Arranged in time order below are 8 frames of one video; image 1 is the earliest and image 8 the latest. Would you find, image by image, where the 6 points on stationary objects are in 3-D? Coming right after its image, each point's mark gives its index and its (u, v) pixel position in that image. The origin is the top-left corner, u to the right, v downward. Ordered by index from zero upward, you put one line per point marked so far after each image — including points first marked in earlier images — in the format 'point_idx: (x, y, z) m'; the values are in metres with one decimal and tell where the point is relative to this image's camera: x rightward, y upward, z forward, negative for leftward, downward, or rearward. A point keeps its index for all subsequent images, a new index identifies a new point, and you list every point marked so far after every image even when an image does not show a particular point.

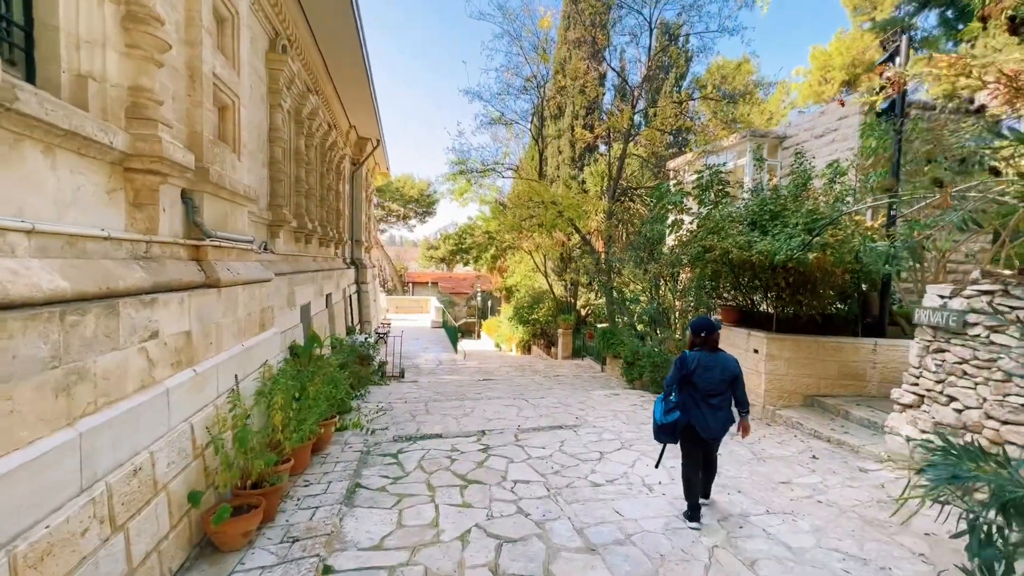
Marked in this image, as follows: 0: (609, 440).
0: (+1.0, -1.6, +4.5) m
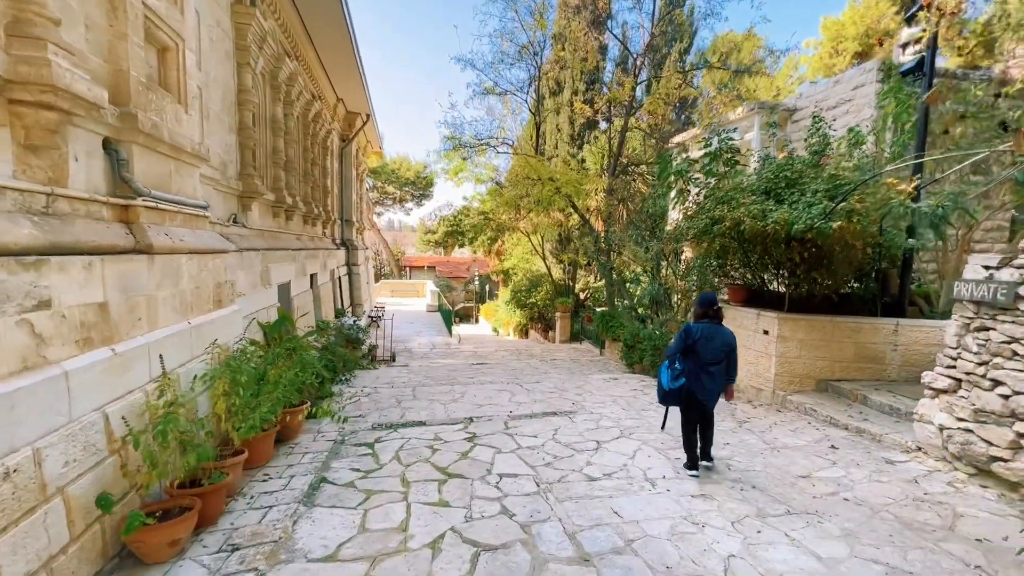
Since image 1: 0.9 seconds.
0: (+0.9, -1.3, +4.1) m
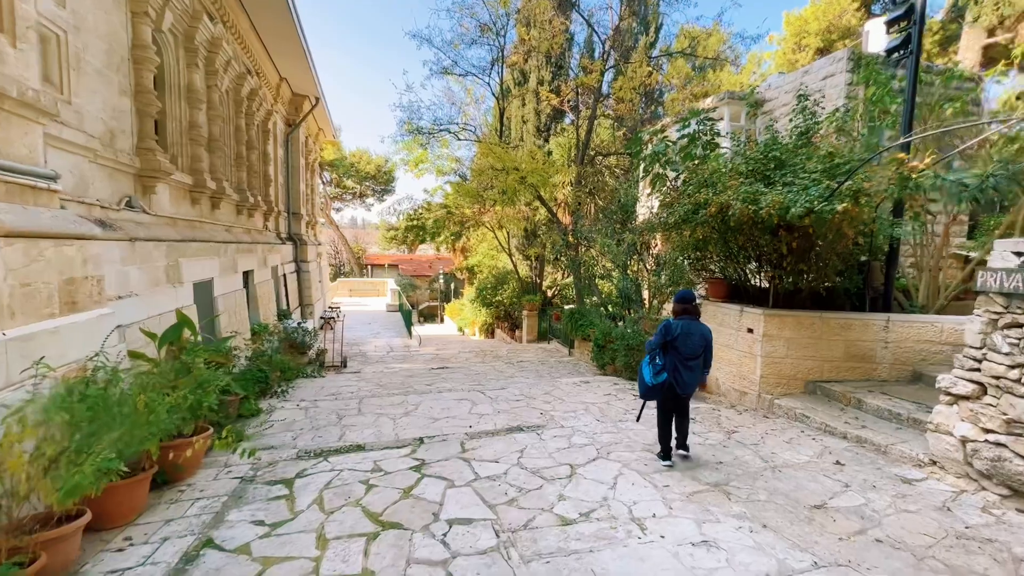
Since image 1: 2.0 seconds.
0: (+0.6, -1.3, +3.5) m
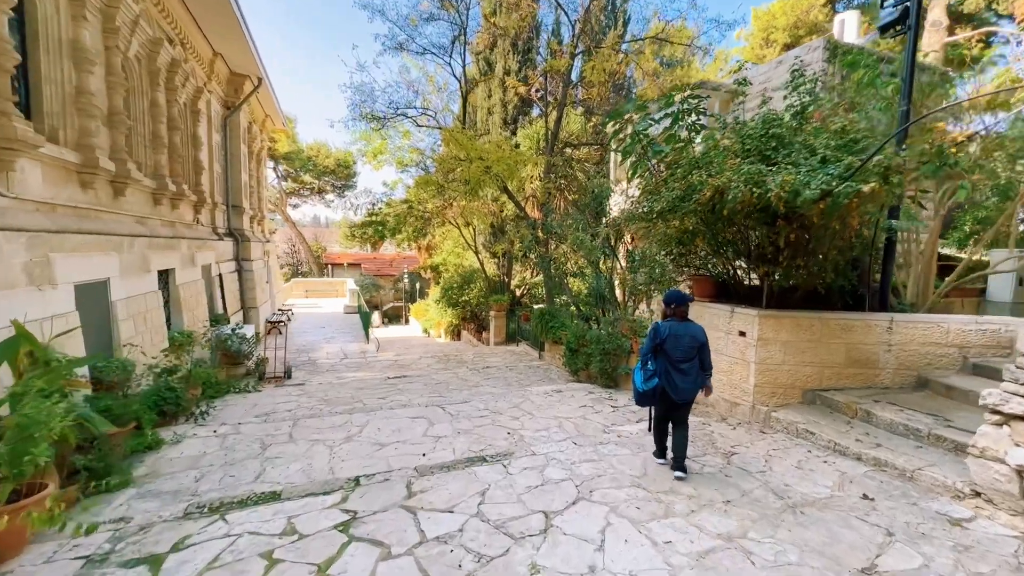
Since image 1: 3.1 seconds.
0: (+0.3, -1.3, +2.9) m
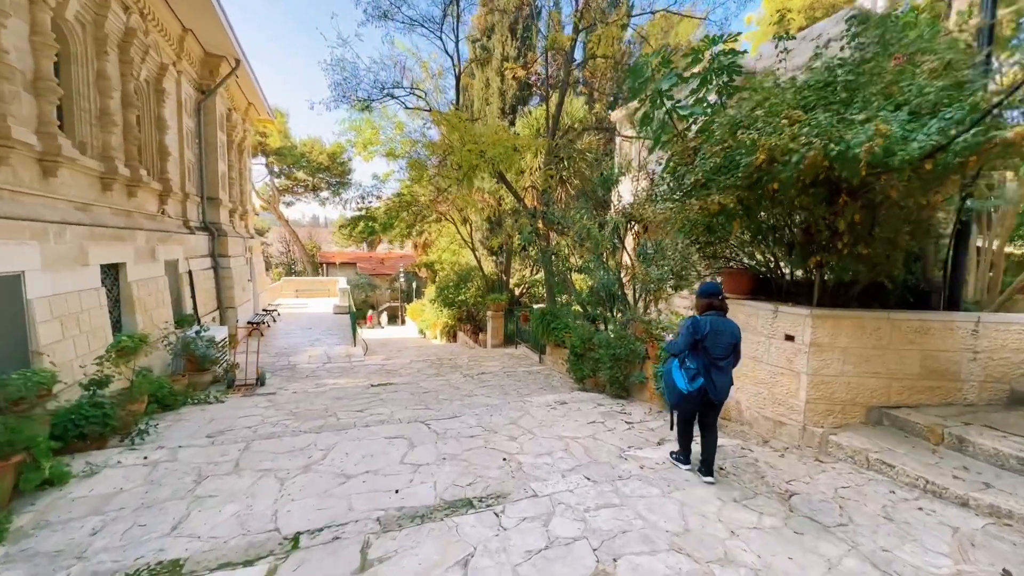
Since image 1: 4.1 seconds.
0: (+0.3, -1.2, +2.1) m
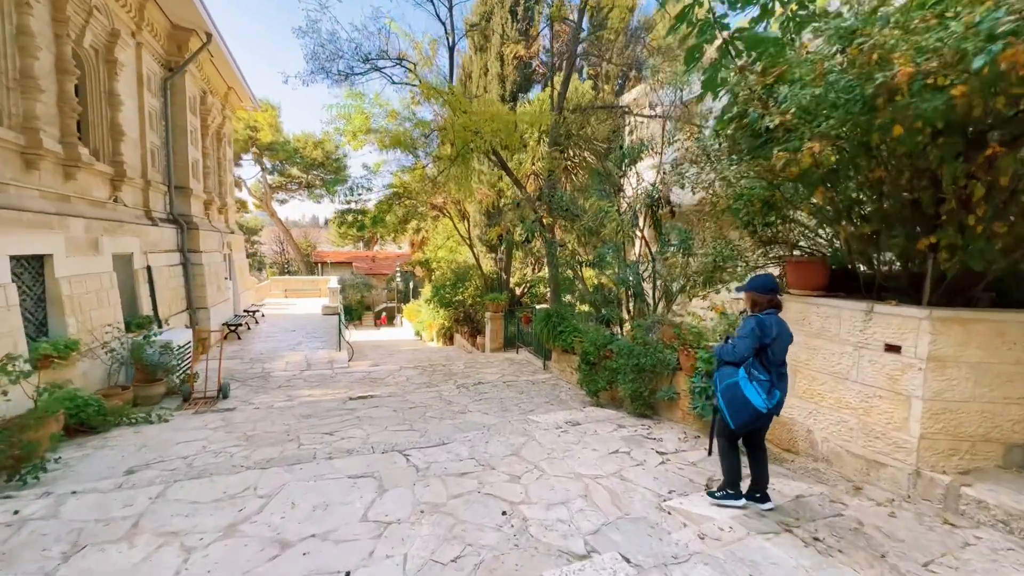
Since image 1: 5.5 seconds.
0: (+0.3, -1.2, +1.2) m
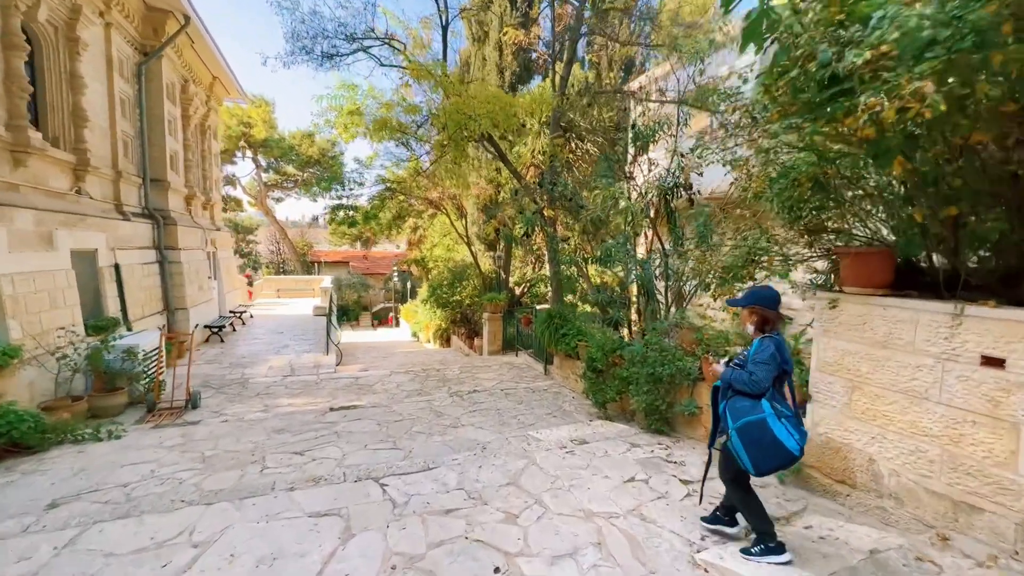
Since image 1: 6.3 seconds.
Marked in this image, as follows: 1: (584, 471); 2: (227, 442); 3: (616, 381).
0: (+0.3, -1.2, +0.7) m
1: (+0.5, -1.3, +3.1) m
2: (-2.6, -1.4, +4.0) m
3: (+1.1, -0.9, +4.3) m
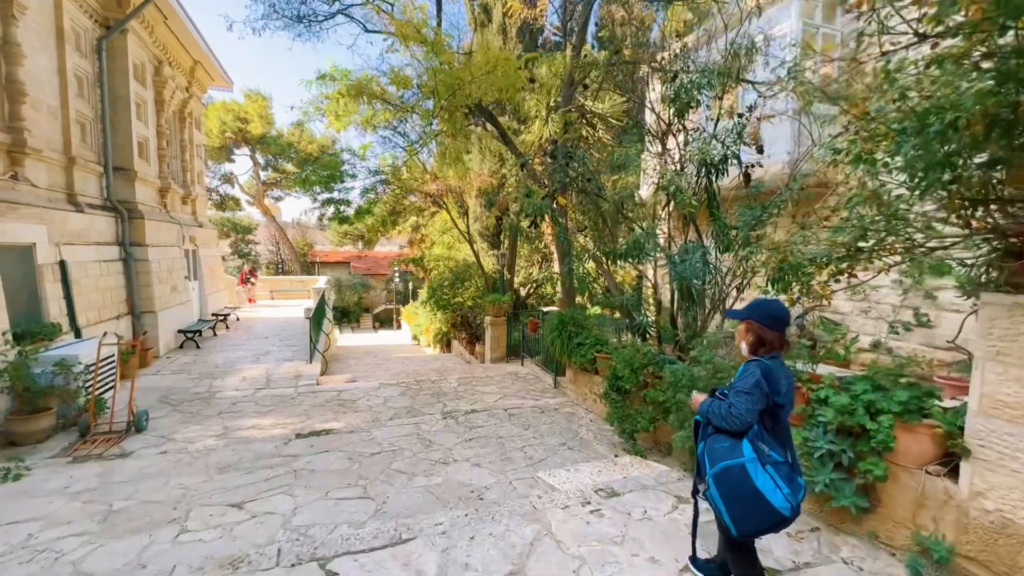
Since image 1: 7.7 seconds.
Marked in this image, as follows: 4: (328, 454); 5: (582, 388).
0: (+0.3, -1.2, -0.2) m
1: (+0.5, -1.3, +2.2) m
2: (-2.6, -1.4, +3.1) m
3: (+1.1, -0.9, +3.4) m
4: (-1.6, -1.4, +3.6) m
5: (+0.9, -1.2, +5.2) m
